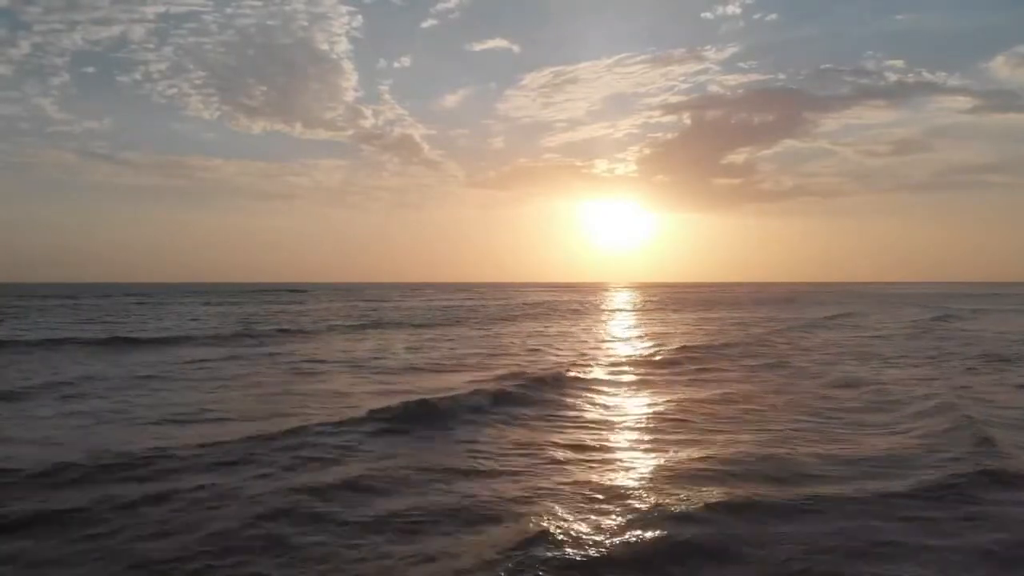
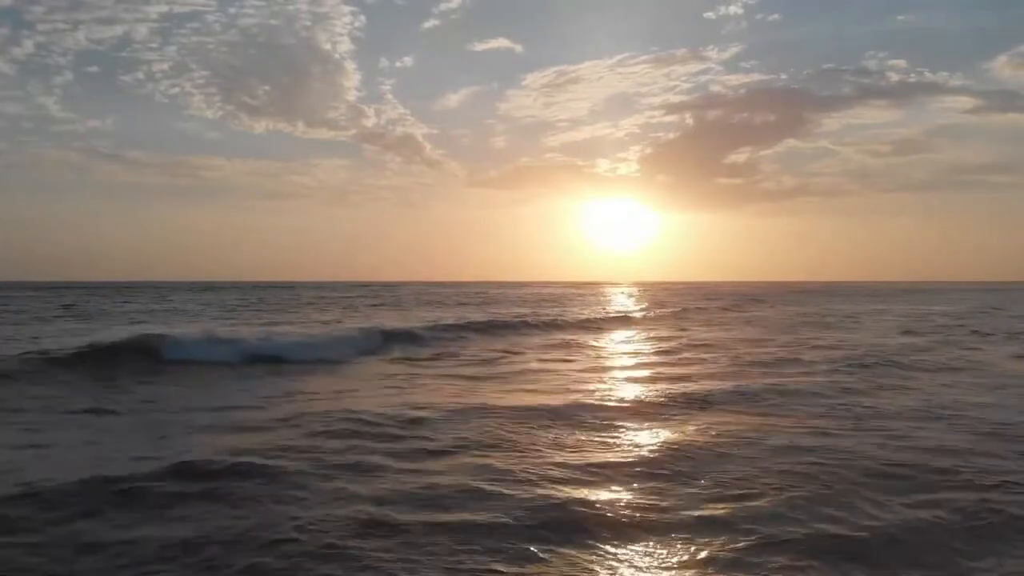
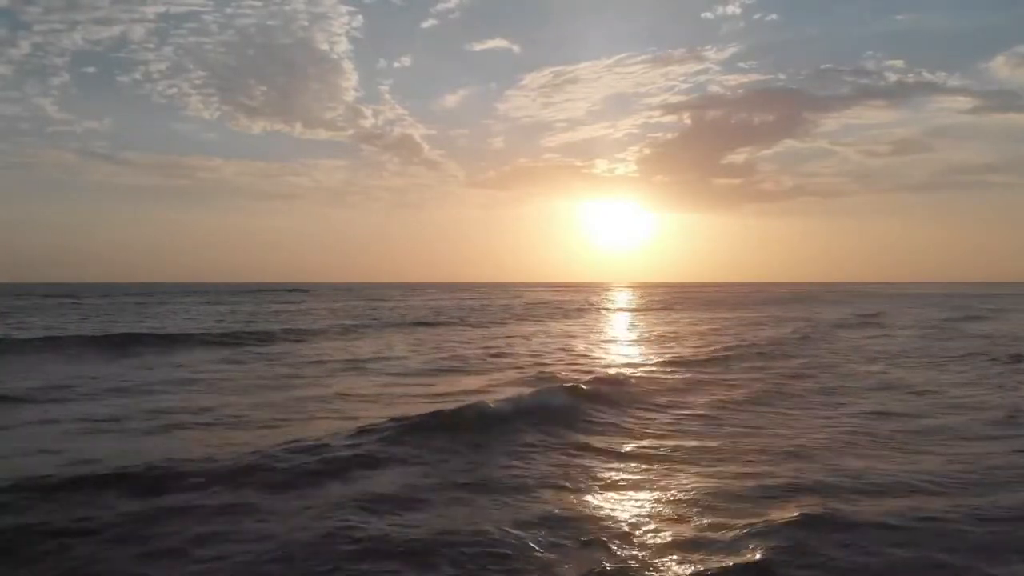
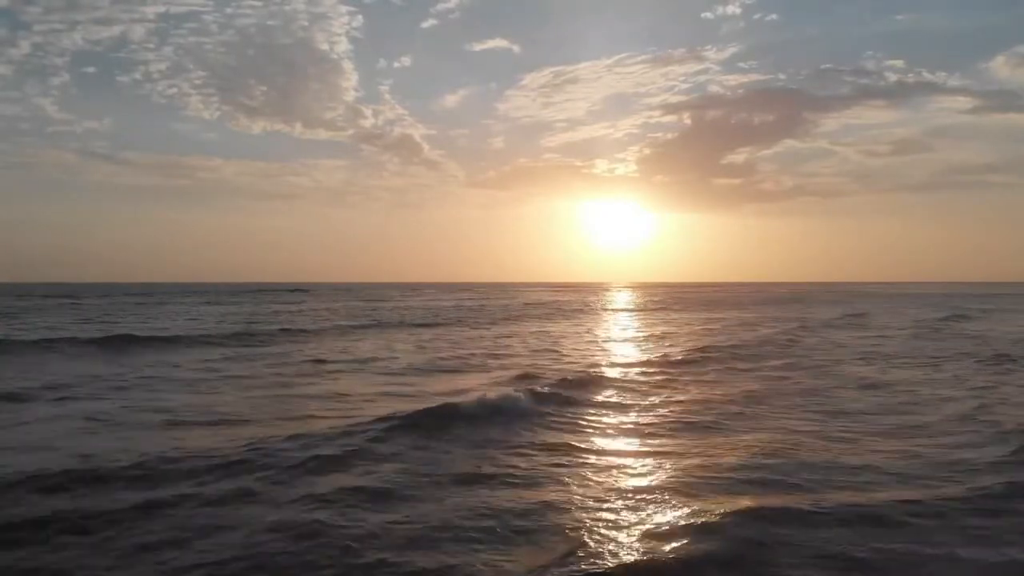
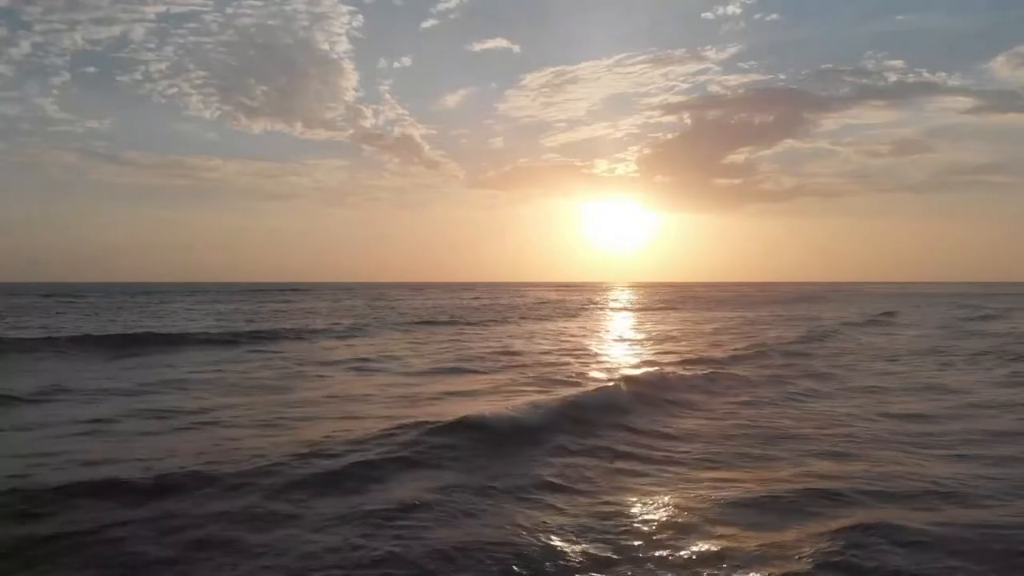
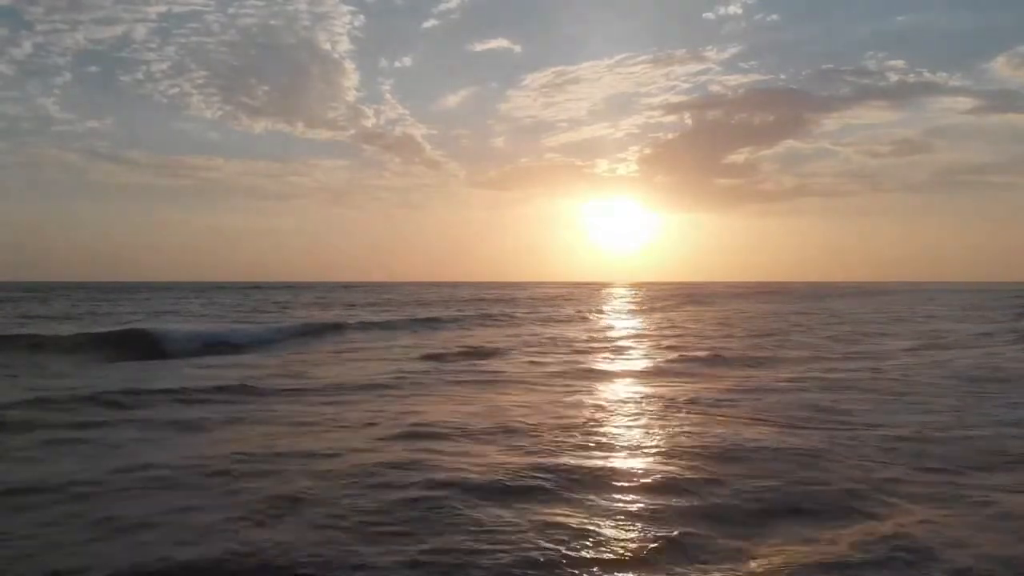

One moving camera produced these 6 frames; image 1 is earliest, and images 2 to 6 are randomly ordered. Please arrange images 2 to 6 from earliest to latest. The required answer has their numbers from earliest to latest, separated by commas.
4, 3, 5, 6, 2
